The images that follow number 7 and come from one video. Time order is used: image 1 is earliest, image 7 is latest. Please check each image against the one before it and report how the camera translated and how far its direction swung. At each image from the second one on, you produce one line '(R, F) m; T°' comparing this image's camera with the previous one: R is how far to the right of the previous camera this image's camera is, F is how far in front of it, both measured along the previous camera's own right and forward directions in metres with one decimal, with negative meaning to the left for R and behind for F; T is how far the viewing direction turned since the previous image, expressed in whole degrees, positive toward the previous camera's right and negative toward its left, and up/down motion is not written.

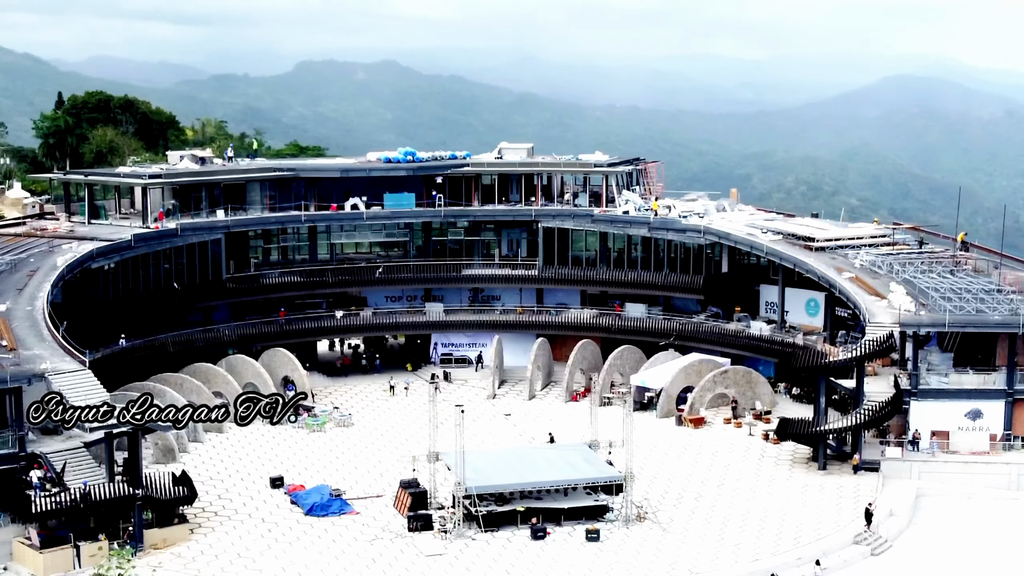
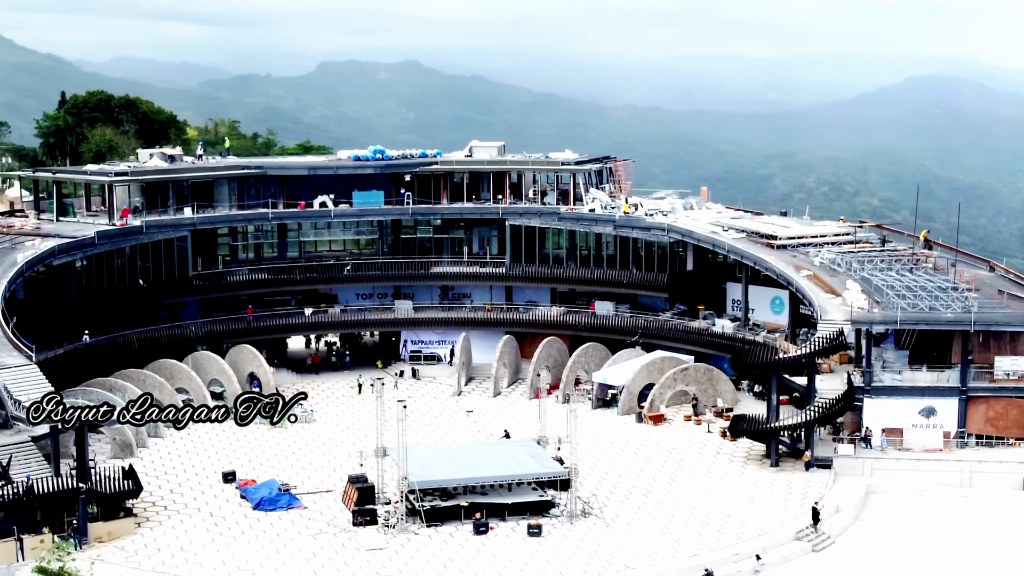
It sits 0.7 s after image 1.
(+3.0, -0.4) m; -1°
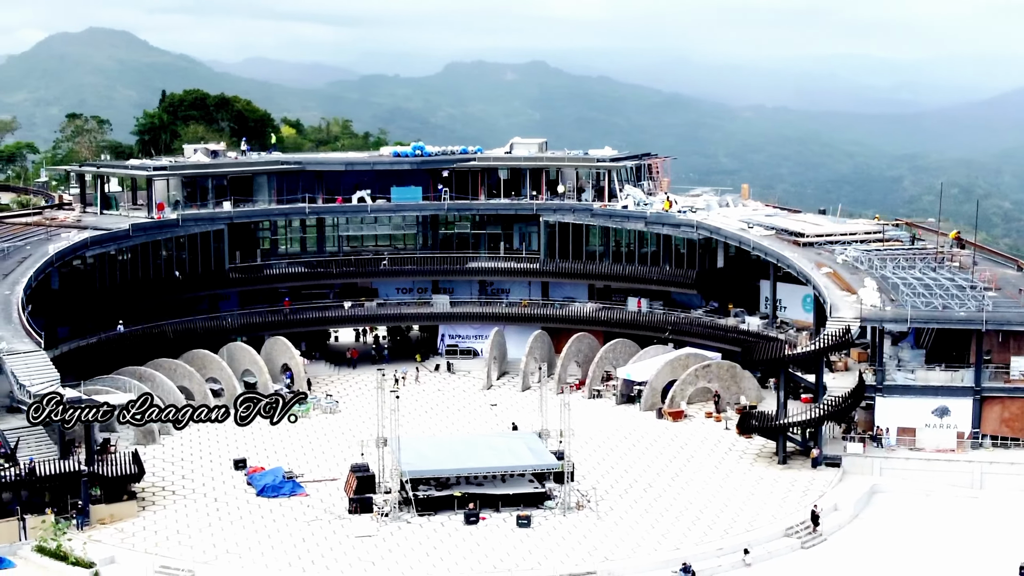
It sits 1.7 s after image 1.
(+5.1, -0.7) m; -5°
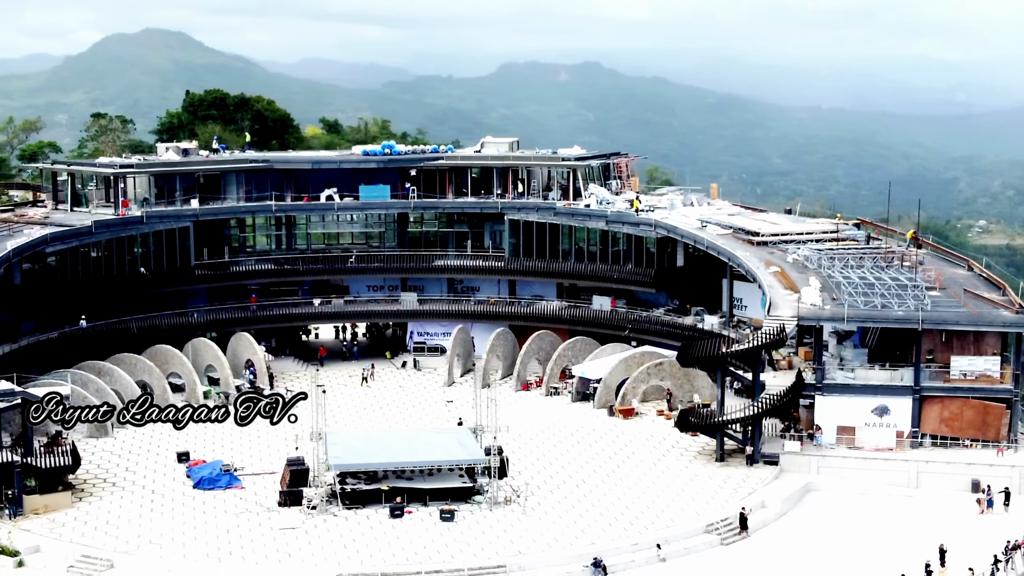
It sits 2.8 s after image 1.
(+5.0, -0.6) m; -2°
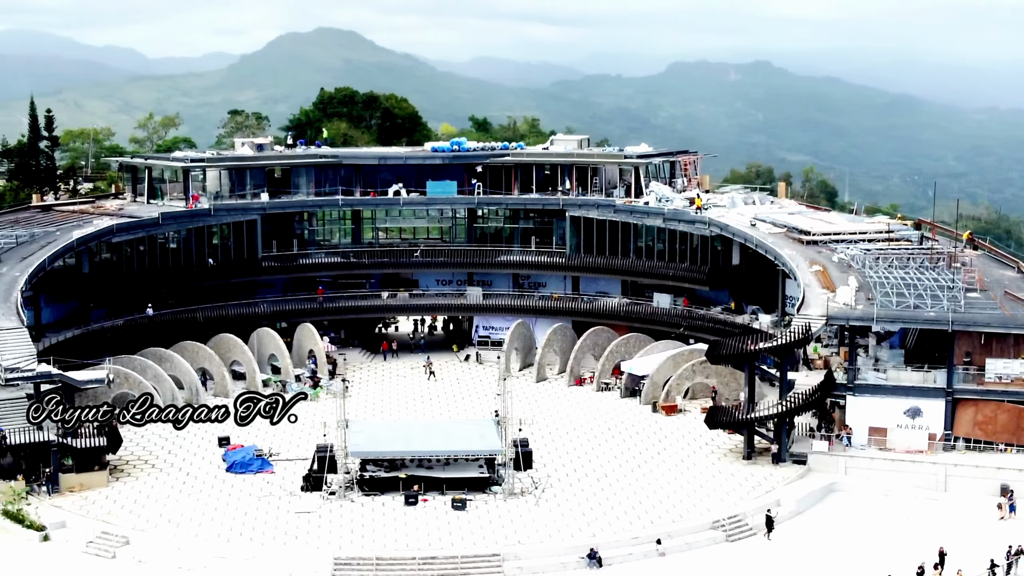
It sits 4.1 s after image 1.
(+6.1, -0.7) m; -7°
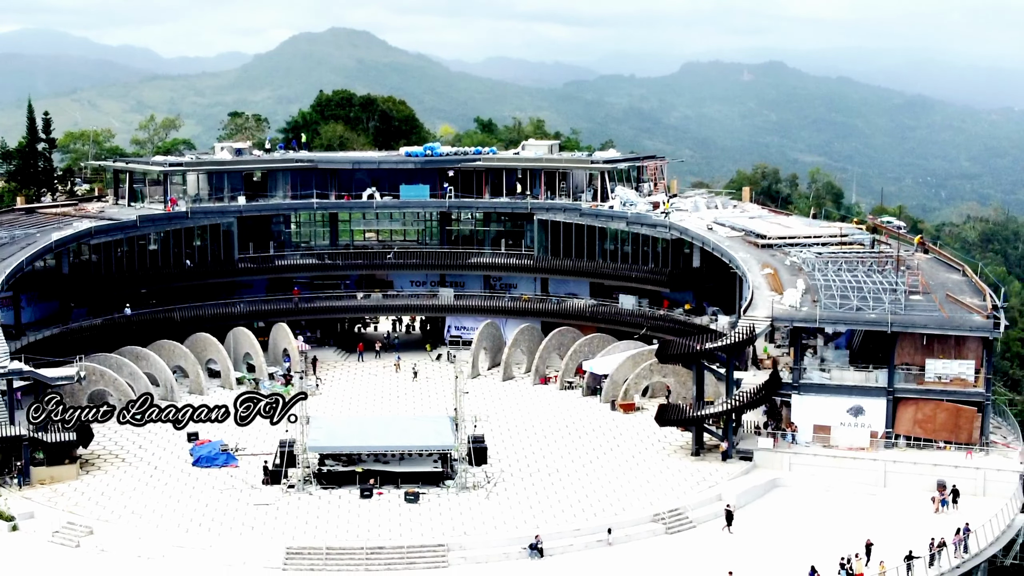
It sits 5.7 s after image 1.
(+2.6, -2.3) m; 0°
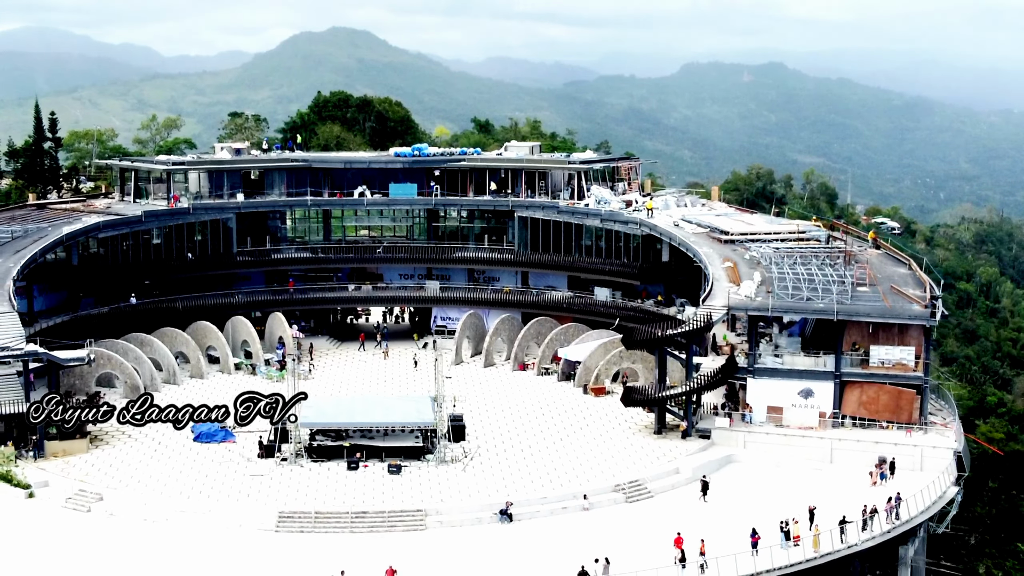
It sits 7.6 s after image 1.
(+1.2, -5.4) m; 0°
